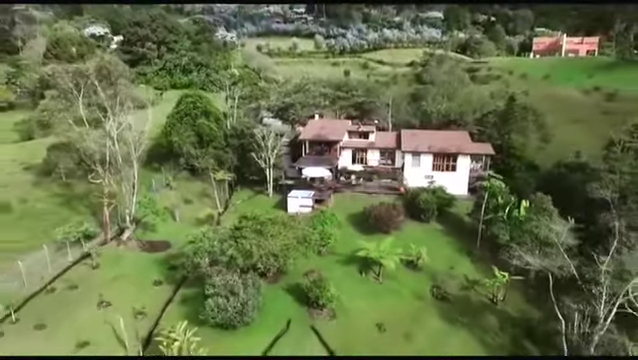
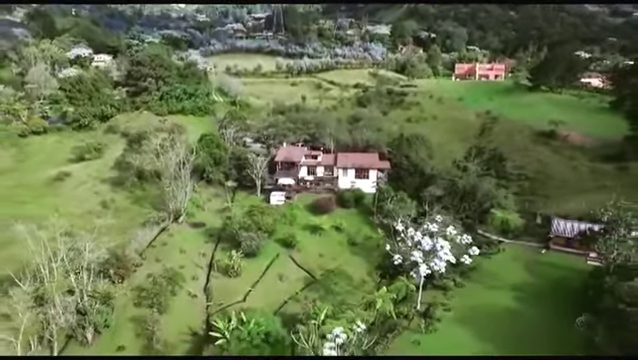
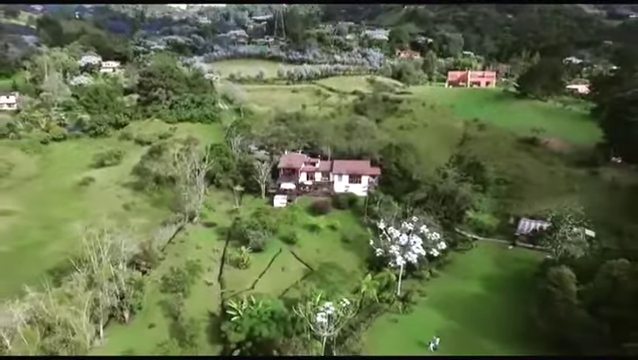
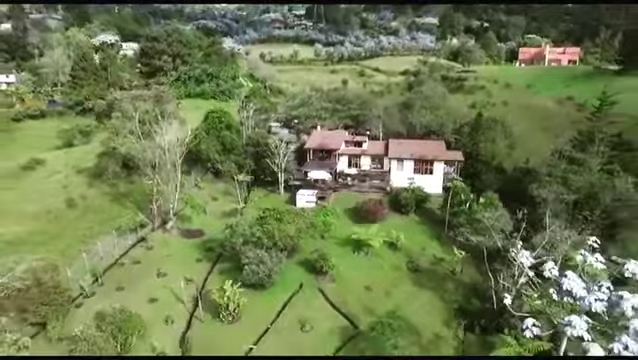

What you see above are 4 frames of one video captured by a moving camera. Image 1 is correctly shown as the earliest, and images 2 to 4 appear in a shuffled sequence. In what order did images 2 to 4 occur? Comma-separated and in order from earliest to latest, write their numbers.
4, 2, 3
